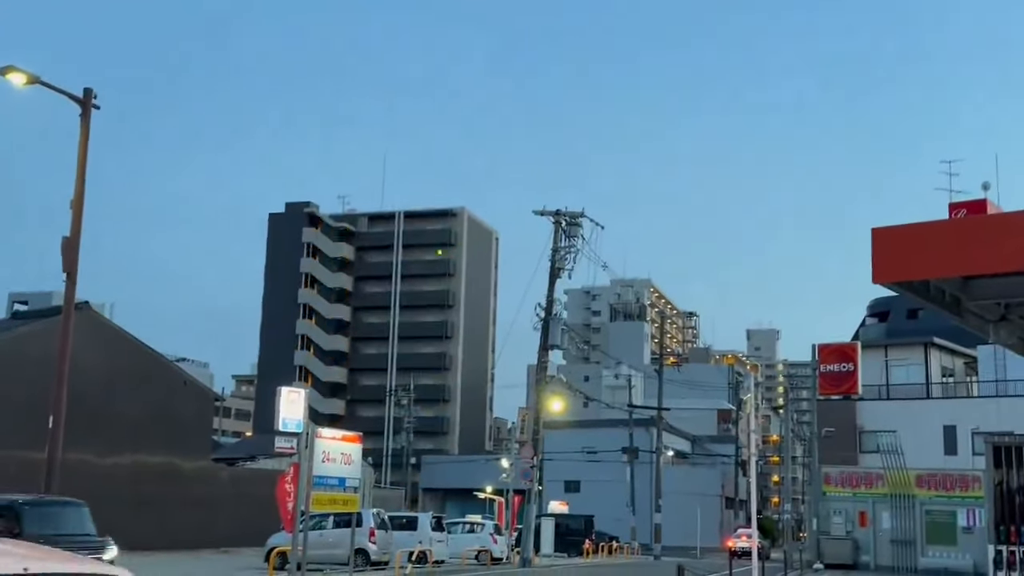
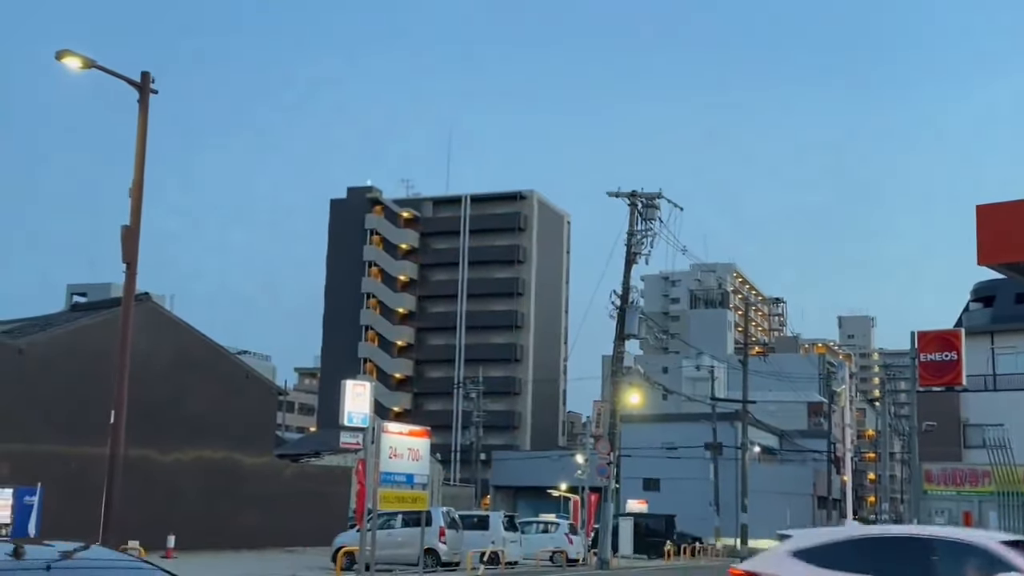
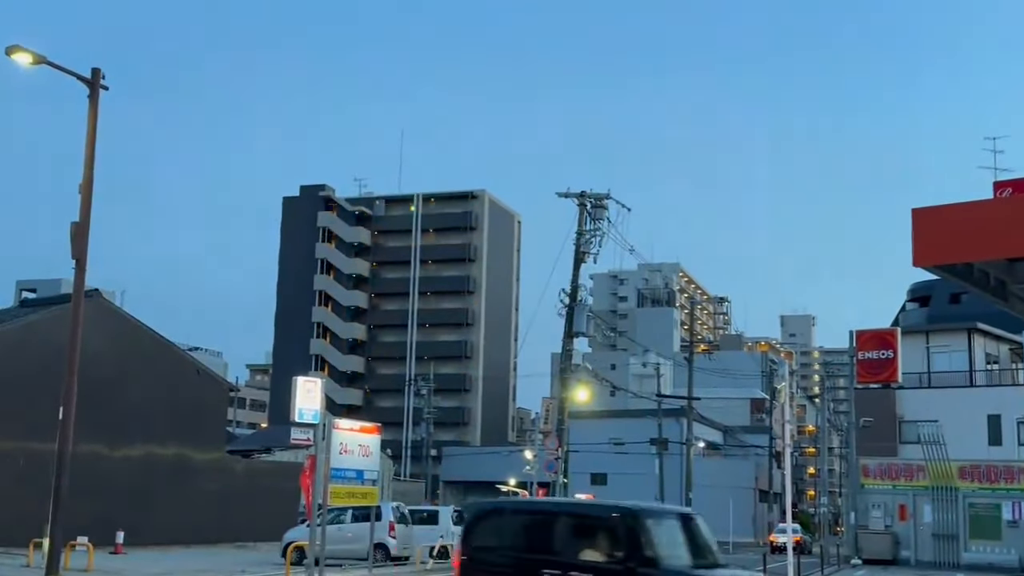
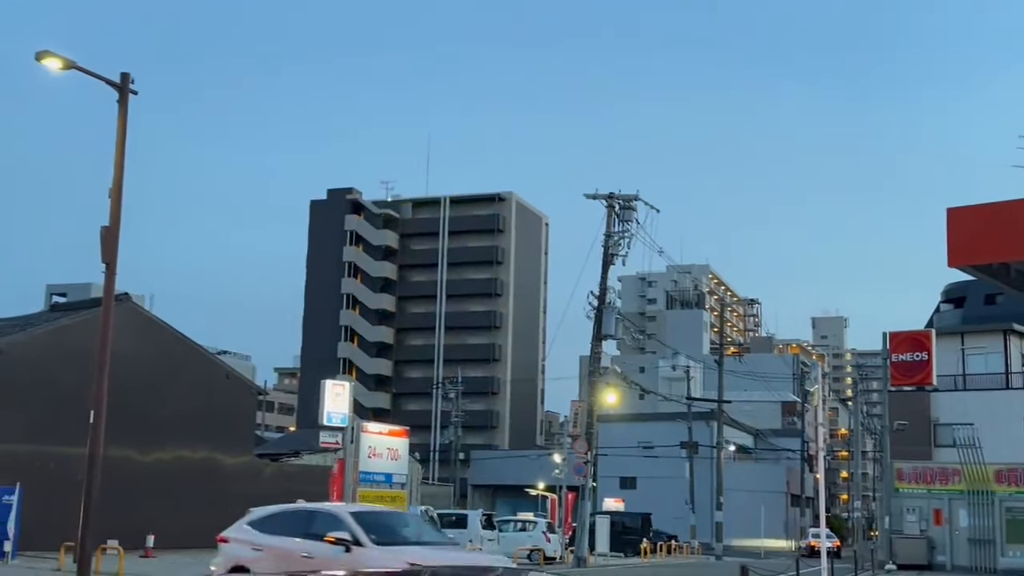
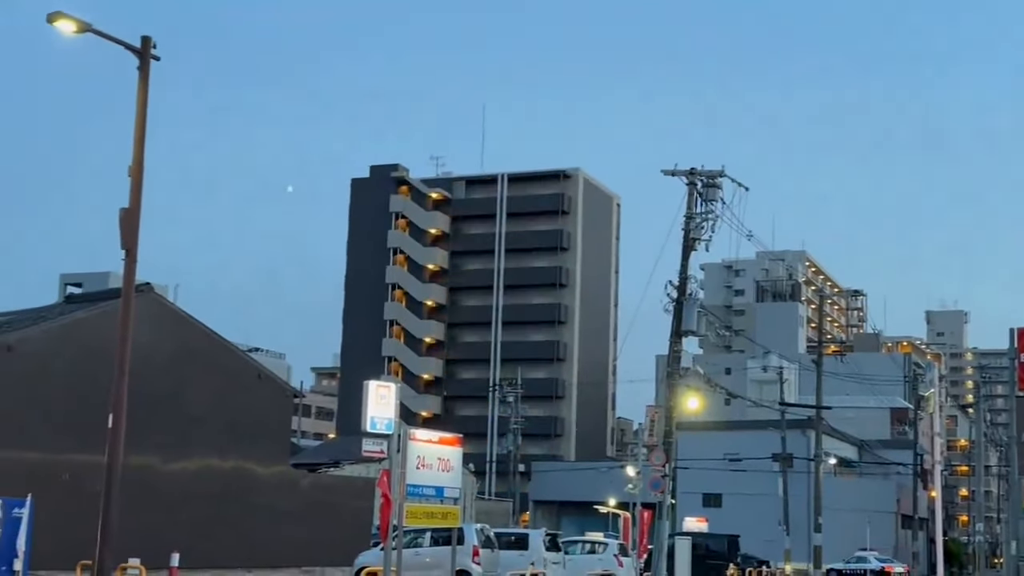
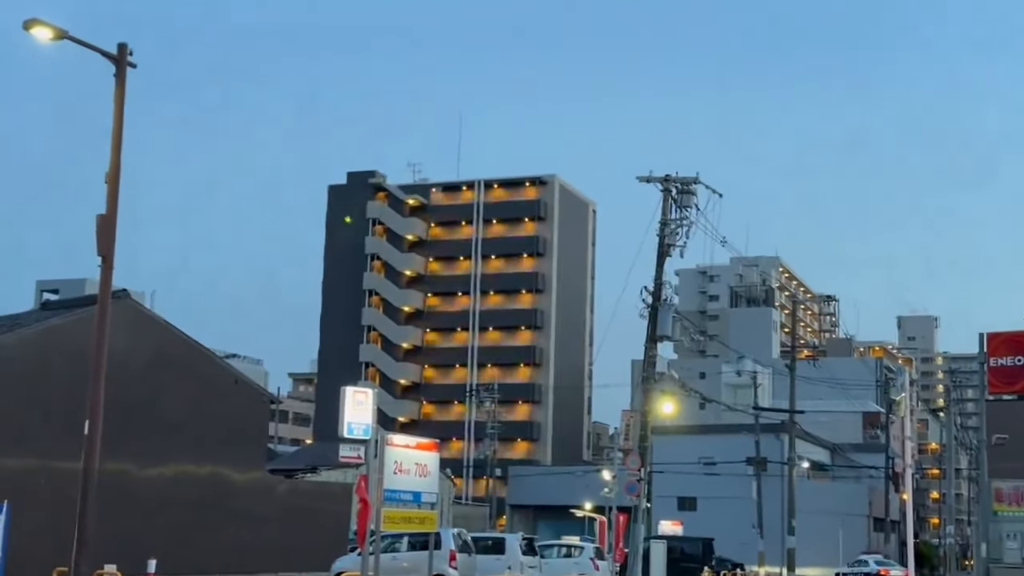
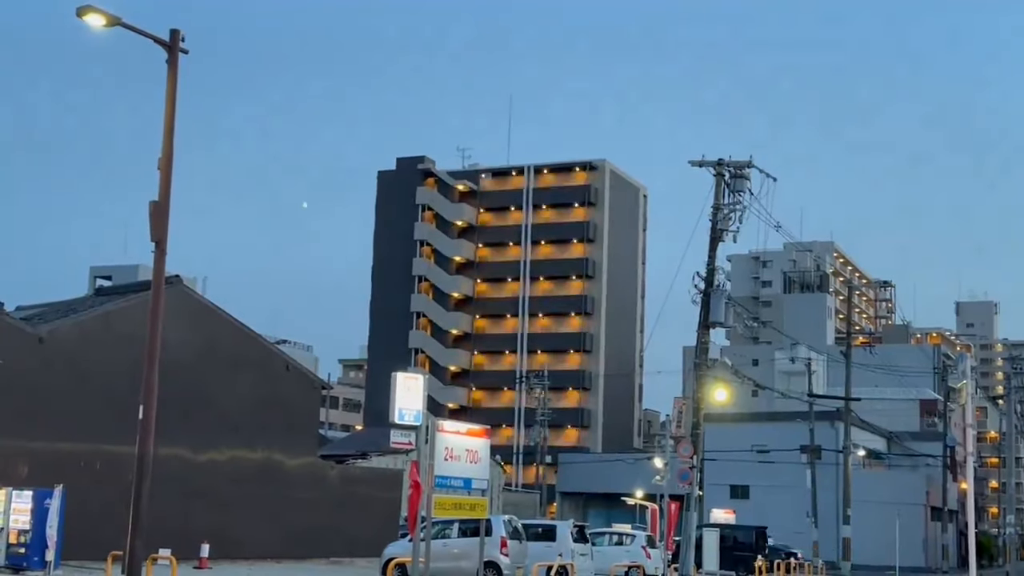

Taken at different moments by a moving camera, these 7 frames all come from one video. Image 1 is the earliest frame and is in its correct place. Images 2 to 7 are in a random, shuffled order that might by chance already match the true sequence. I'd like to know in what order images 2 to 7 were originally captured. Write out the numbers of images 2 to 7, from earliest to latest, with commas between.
3, 4, 2, 6, 5, 7
